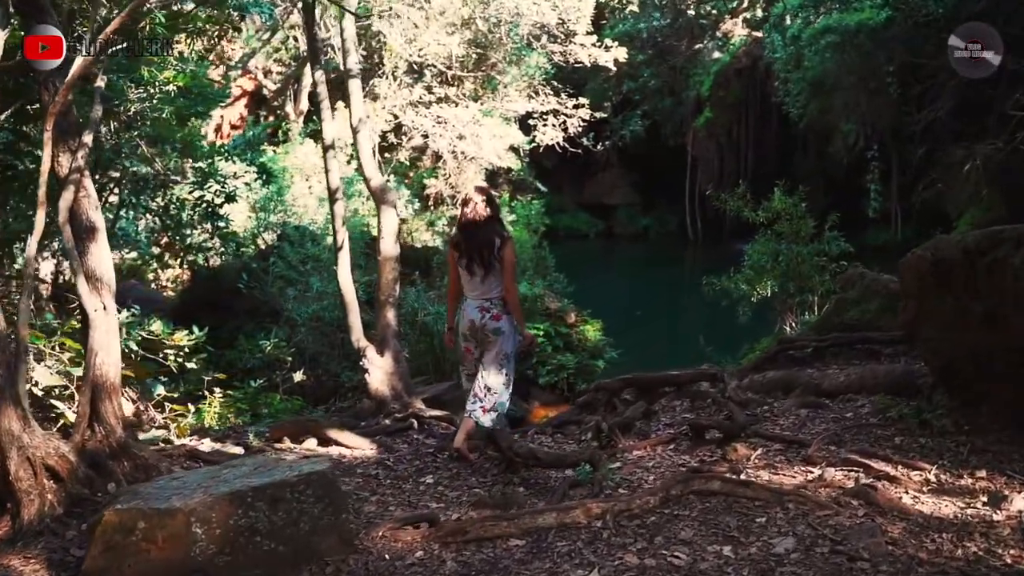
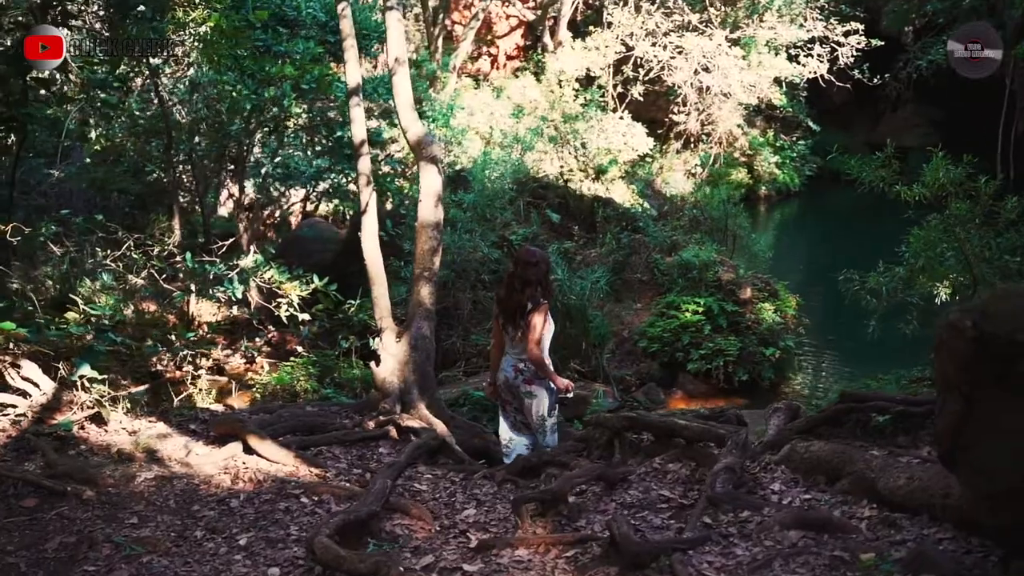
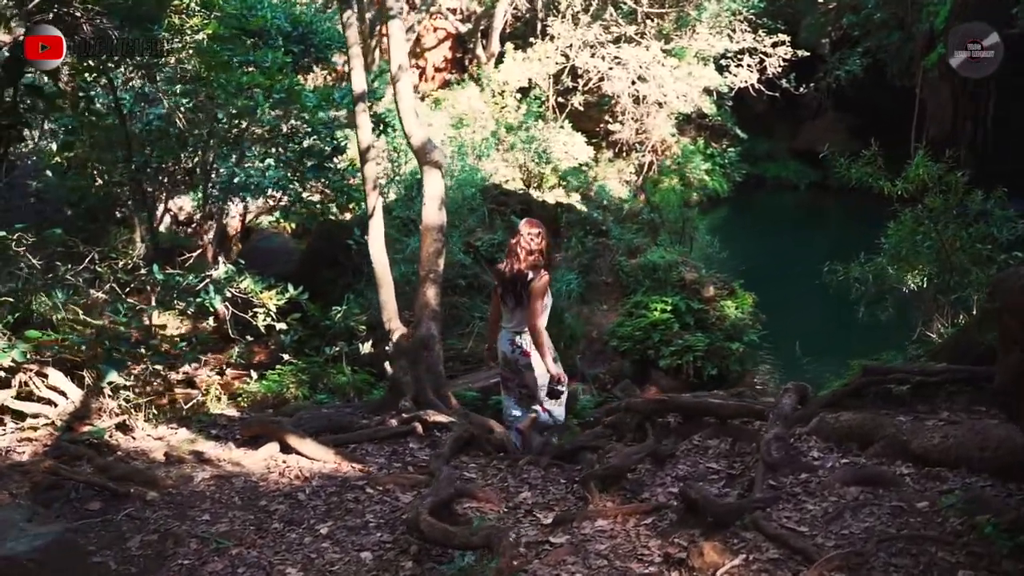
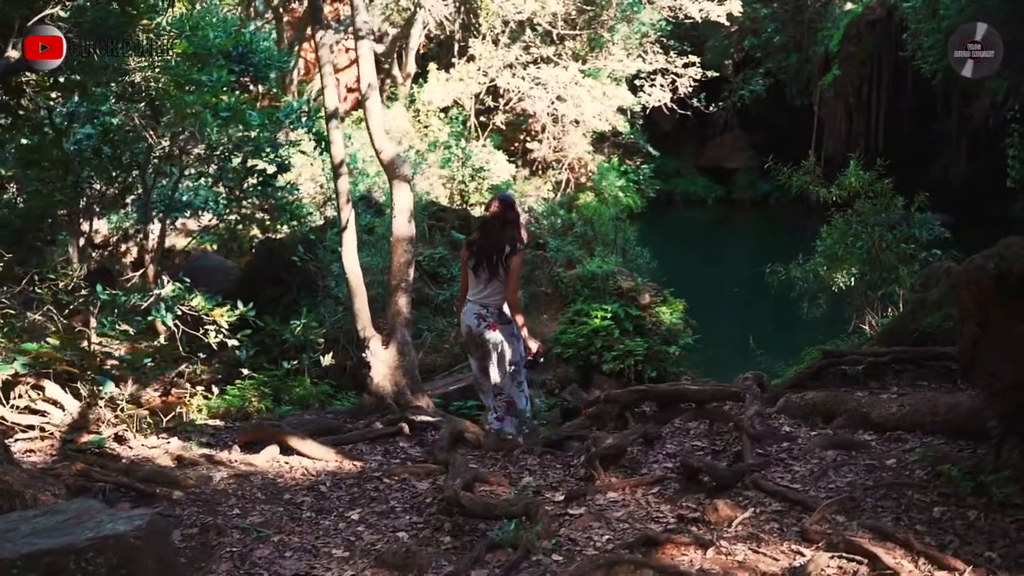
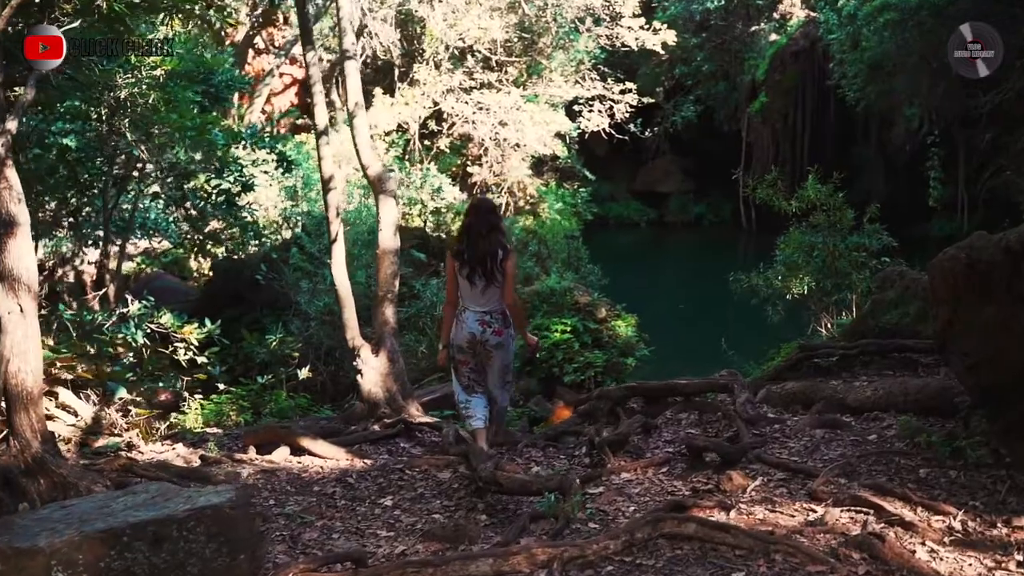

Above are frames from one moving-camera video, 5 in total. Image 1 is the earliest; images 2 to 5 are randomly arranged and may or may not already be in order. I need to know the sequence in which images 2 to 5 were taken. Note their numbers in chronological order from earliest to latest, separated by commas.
5, 4, 3, 2
